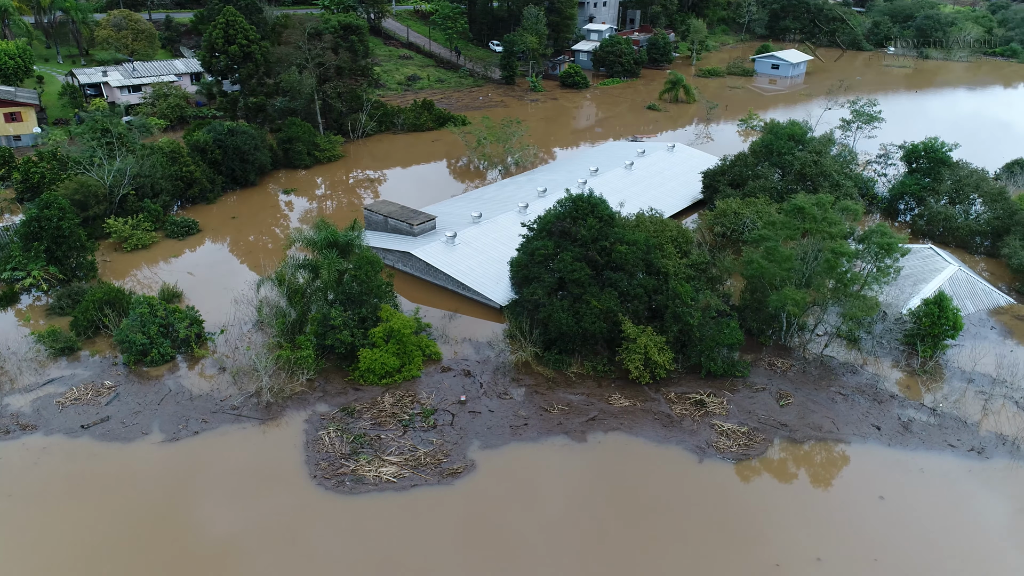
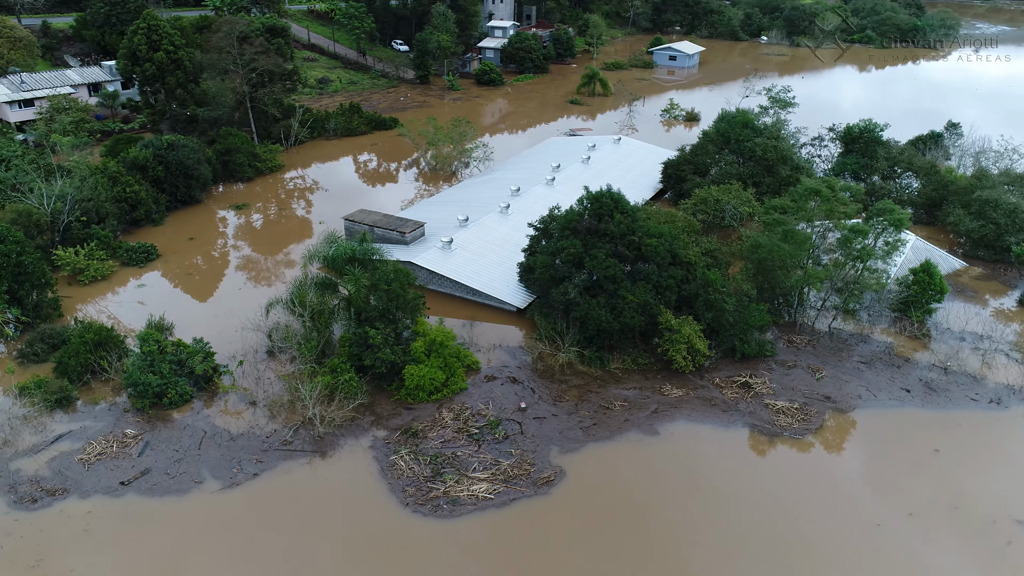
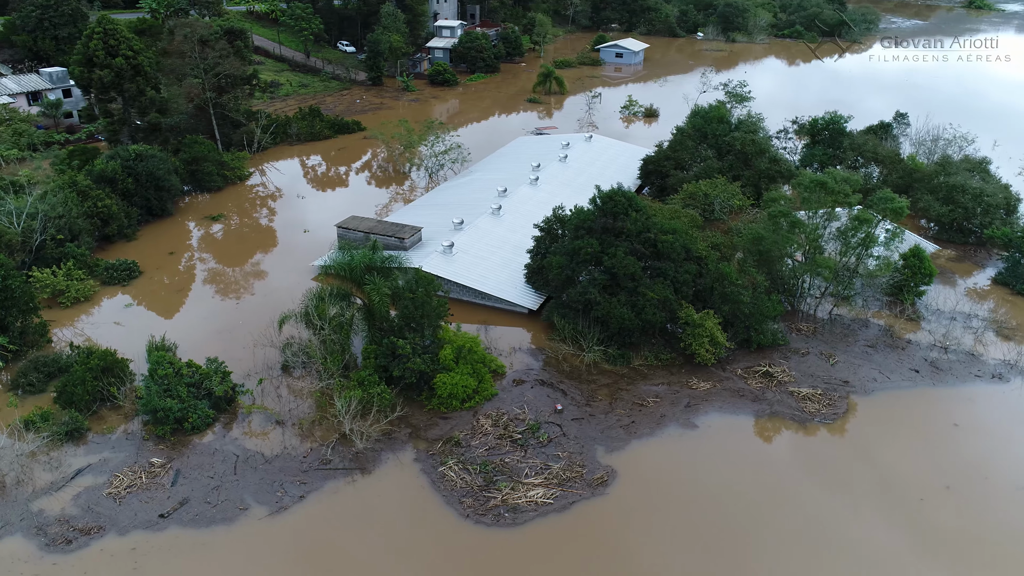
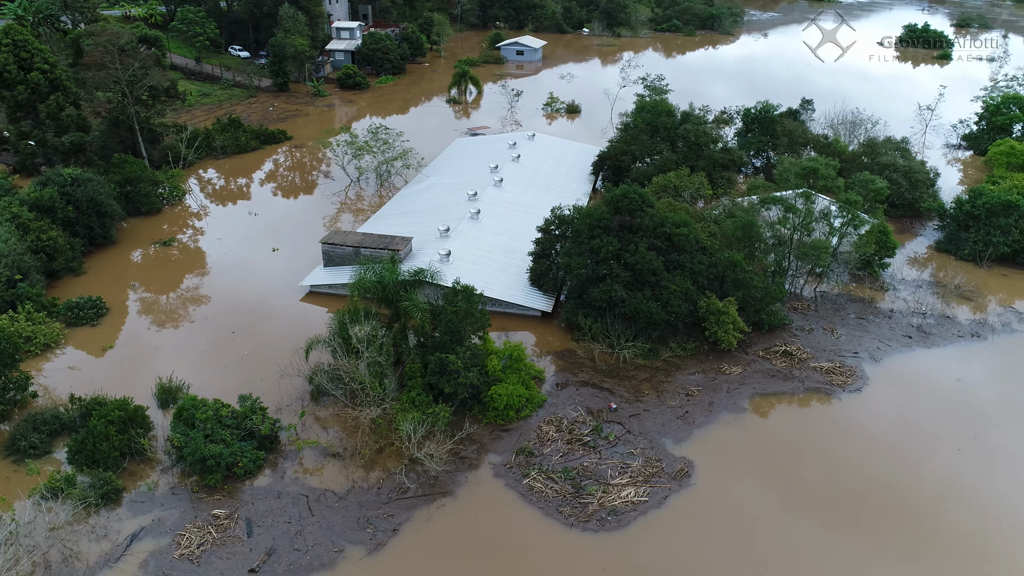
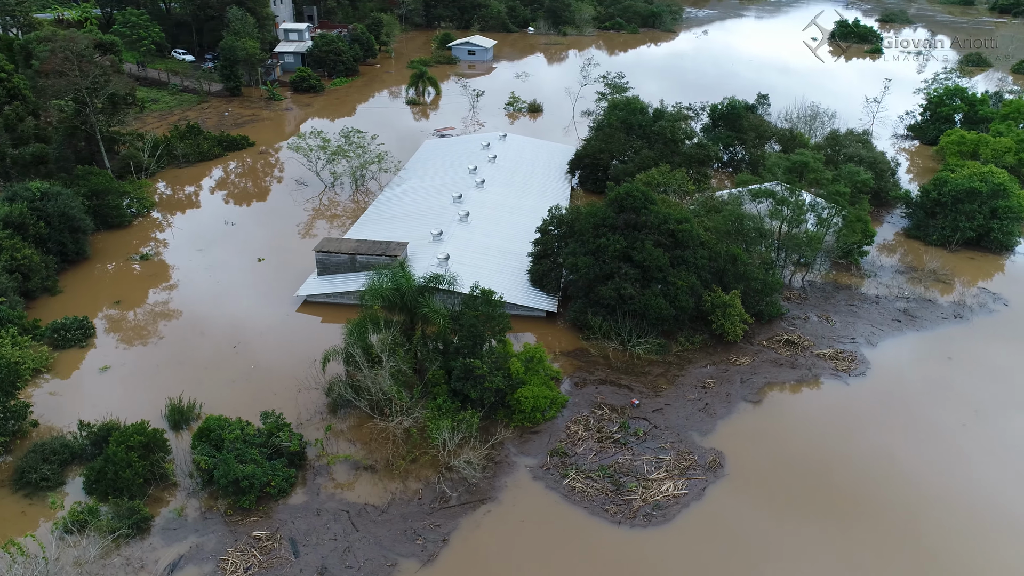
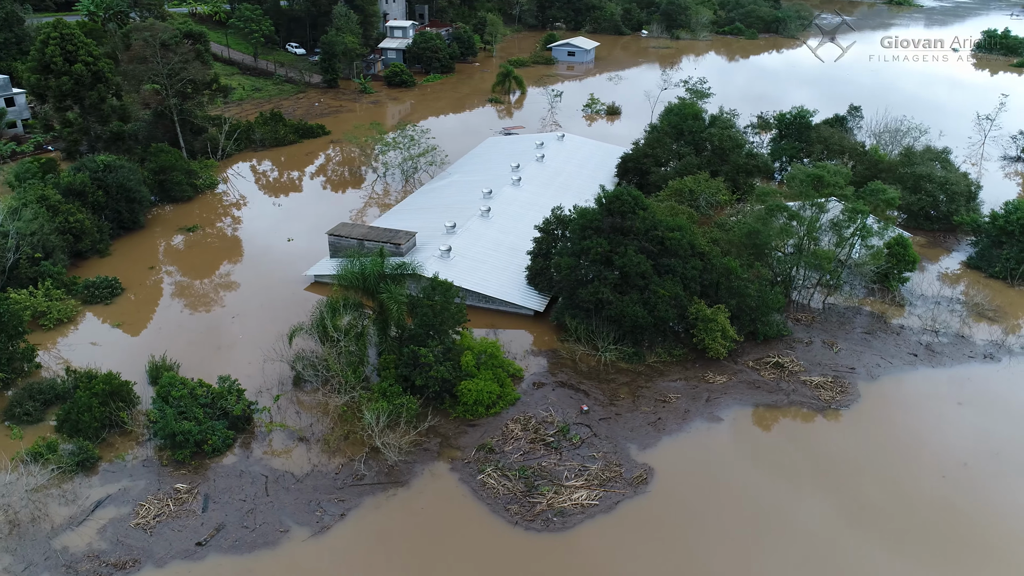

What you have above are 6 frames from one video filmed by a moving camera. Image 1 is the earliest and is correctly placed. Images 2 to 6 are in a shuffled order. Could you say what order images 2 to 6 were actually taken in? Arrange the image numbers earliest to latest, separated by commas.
2, 3, 6, 4, 5
